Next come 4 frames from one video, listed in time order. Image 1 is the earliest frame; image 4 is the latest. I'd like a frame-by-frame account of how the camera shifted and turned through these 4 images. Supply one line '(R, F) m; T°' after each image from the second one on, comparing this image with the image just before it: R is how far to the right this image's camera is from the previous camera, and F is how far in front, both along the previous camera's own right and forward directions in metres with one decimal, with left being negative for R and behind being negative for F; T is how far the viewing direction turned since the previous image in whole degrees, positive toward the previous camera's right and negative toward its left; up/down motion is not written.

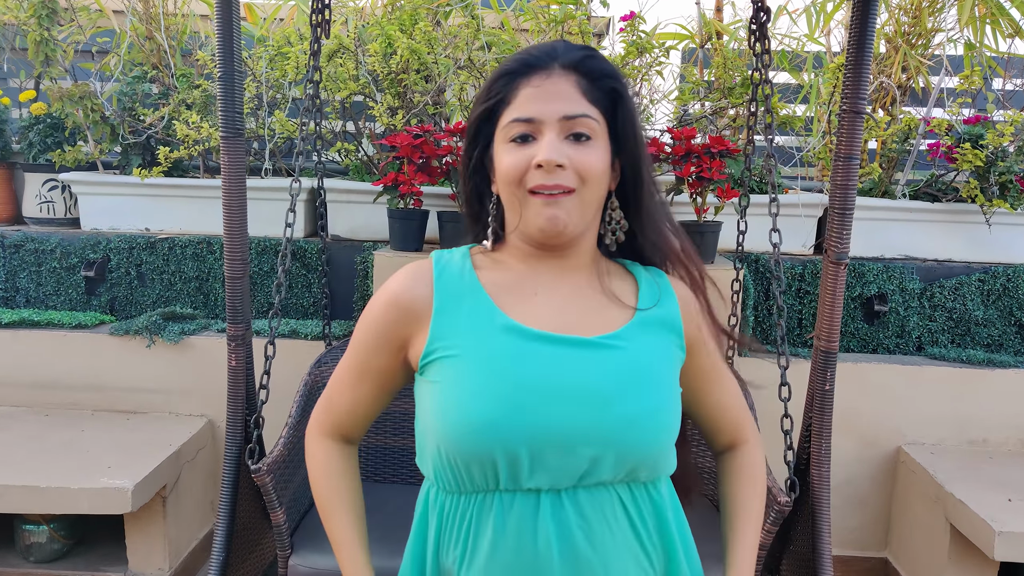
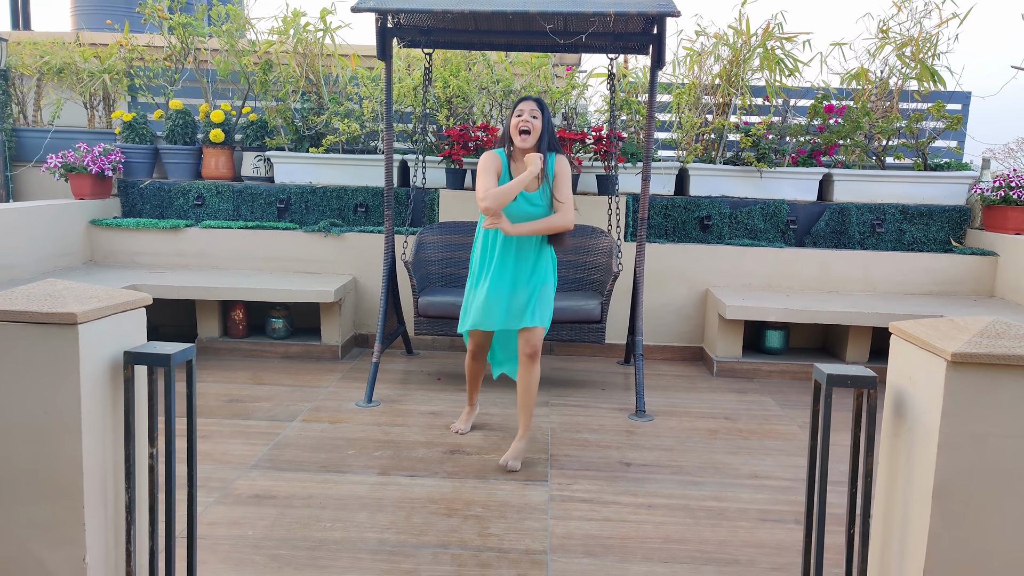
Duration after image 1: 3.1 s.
(0.0, -1.9) m; 0°
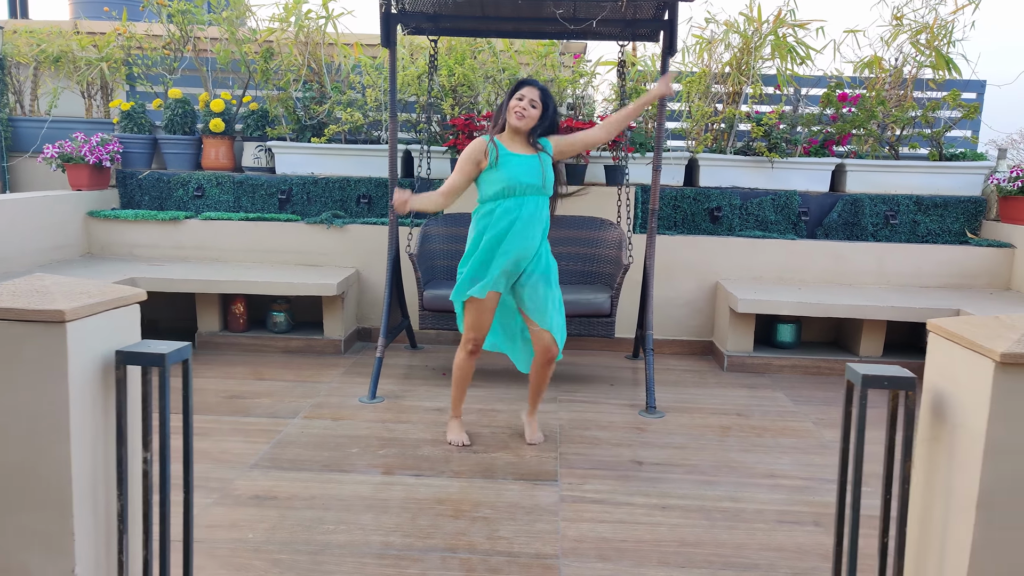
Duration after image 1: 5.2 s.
(0.0, +0.1) m; 0°
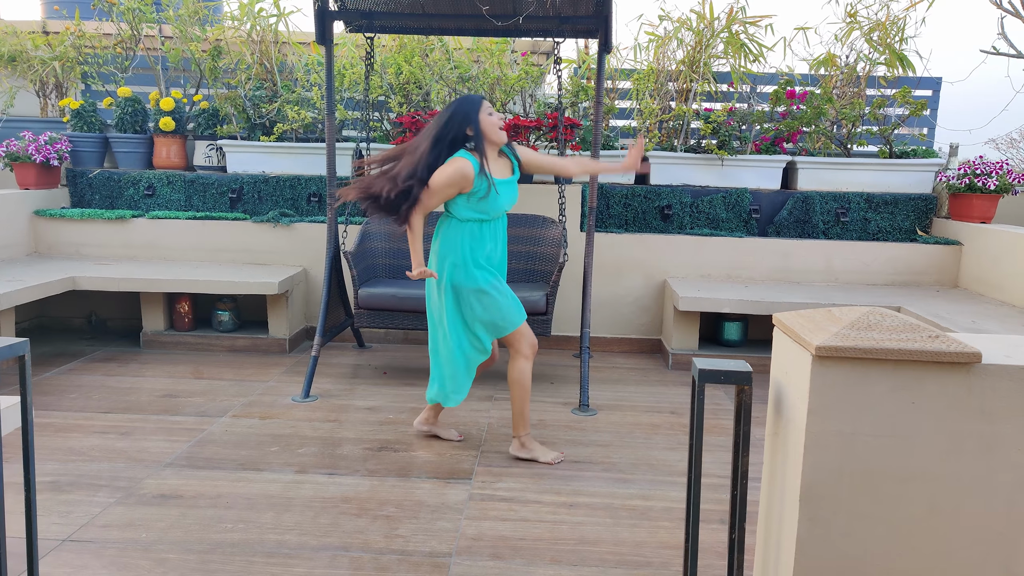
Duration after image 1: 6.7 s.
(+0.2, 0.0) m; 0°
